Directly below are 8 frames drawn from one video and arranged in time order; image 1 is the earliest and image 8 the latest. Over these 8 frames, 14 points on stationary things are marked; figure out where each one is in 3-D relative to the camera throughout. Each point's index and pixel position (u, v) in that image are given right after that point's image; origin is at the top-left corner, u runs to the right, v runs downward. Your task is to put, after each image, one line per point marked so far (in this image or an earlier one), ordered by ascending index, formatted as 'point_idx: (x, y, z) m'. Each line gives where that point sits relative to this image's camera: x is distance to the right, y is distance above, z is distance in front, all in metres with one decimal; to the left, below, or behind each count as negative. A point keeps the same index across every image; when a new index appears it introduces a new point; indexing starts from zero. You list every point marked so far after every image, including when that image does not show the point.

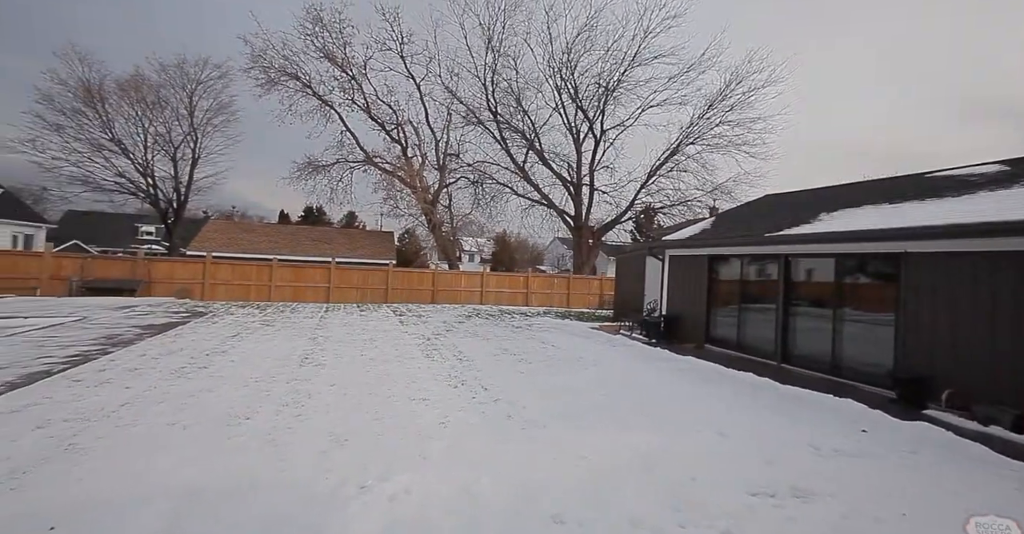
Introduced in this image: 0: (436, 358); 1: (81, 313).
0: (-1.2, -1.4, +6.8) m
1: (-9.6, -1.0, +9.2) m
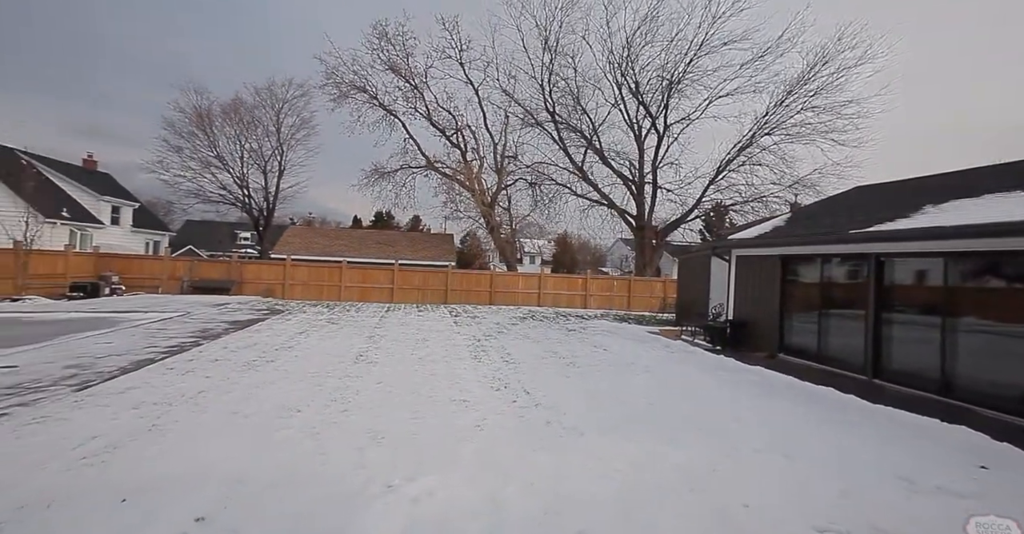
0: (-0.5, -1.5, +6.9) m
1: (-8.3, -1.1, +10.5) m
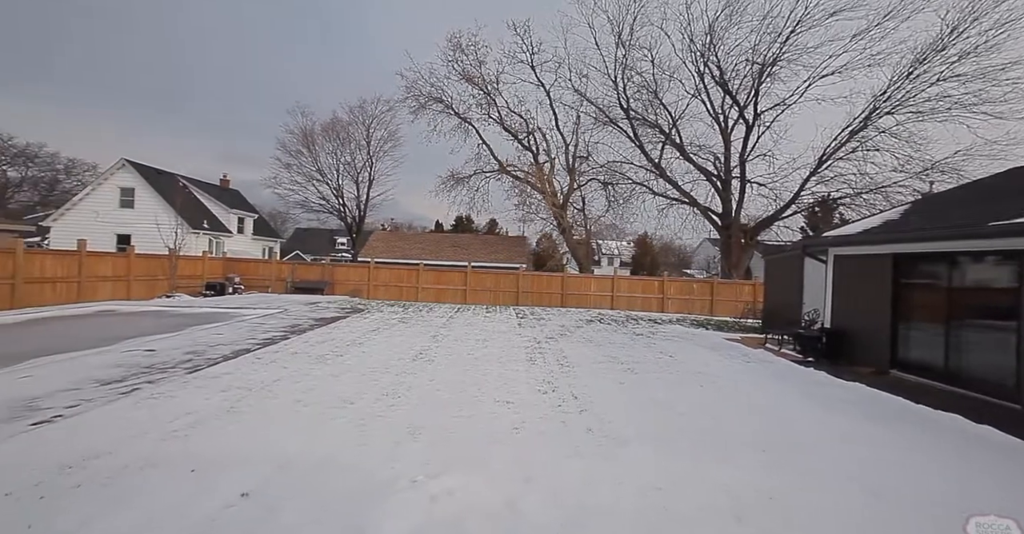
0: (+0.4, -1.5, +6.8) m
1: (-6.6, -1.1, +12.0) m
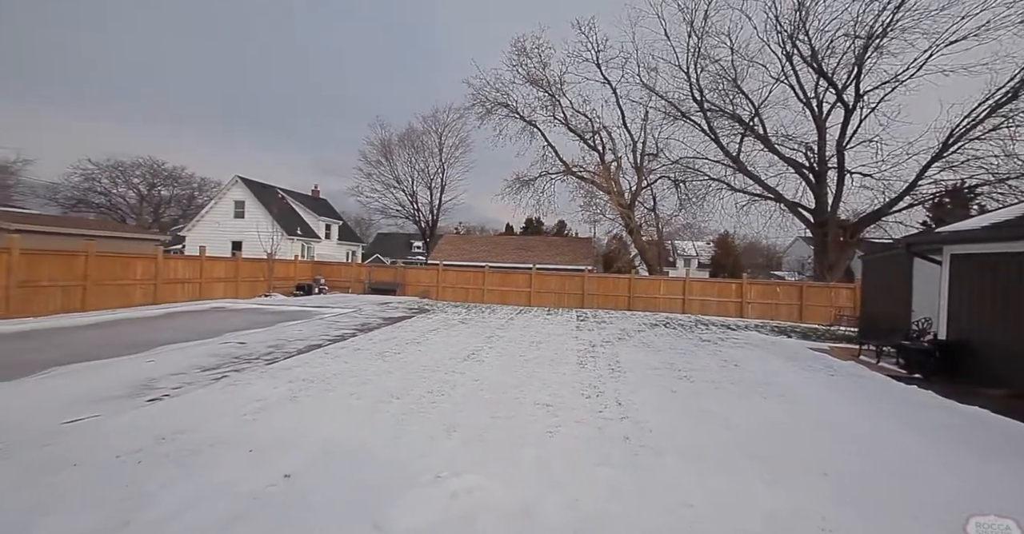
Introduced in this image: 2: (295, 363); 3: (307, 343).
0: (+1.2, -1.5, +6.6) m
1: (-4.8, -1.2, +13.0) m
2: (-3.3, -1.5, +6.3) m
3: (-3.7, -1.4, +7.7) m
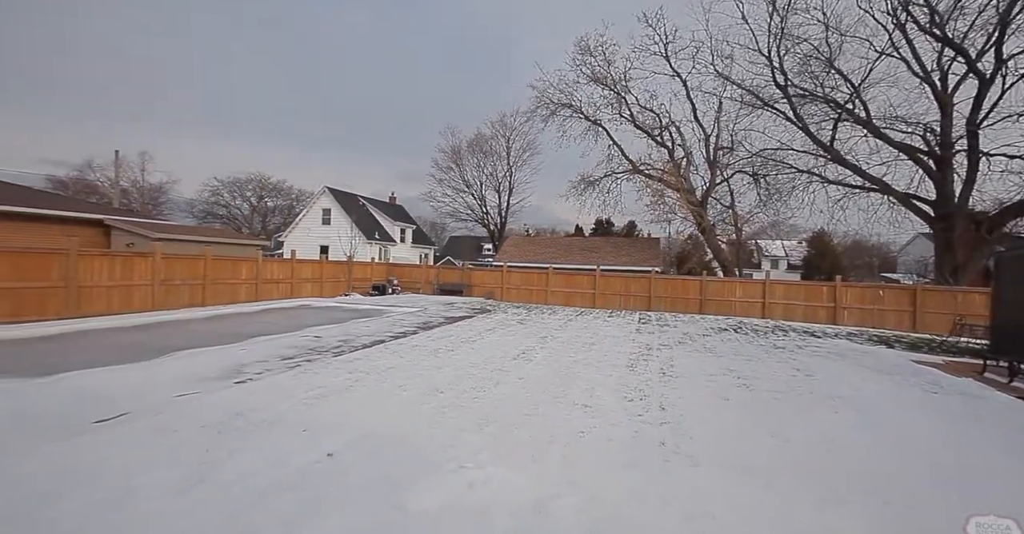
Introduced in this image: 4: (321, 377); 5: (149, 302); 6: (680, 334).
0: (+1.9, -1.5, +6.4) m
1: (-2.9, -1.2, +13.7) m
2: (-2.6, -1.5, +6.9) m
3: (-2.8, -1.4, +8.3) m
4: (-2.7, -1.5, +5.9) m
5: (-10.6, -1.0, +12.3) m
6: (+3.6, -1.5, +9.2) m
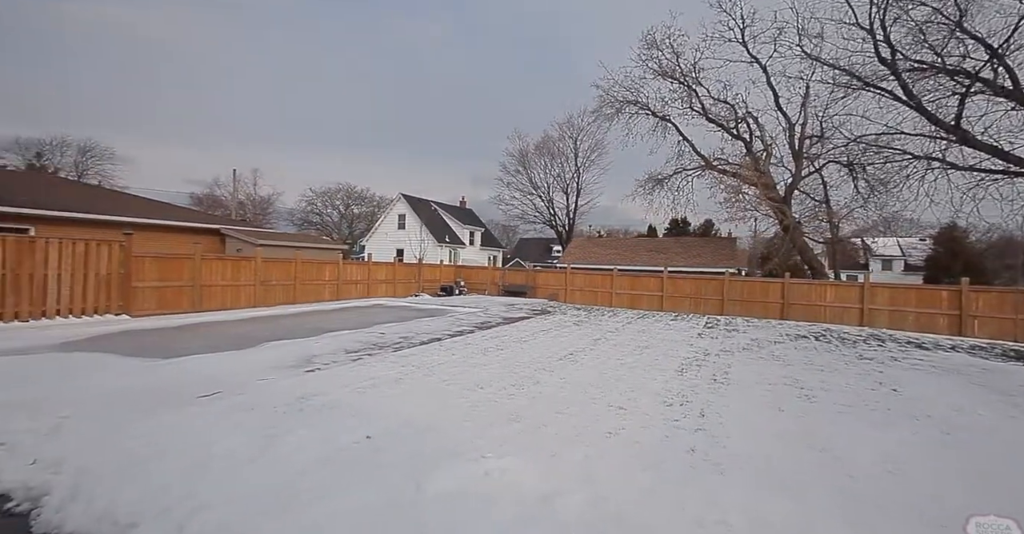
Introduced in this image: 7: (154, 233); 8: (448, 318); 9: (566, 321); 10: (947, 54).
0: (+2.5, -1.5, +6.1) m
1: (-0.8, -1.3, +14.1) m
2: (-1.8, -1.5, +7.4) m
3: (-1.7, -1.4, +8.8) m
4: (-2.0, -1.5, +6.4) m
5: (-8.6, -1.1, +14.2) m
6: (+4.7, -1.5, +8.6) m
7: (-13.5, +1.3, +16.1) m
8: (-1.7, -1.3, +11.3) m
9: (+1.3, -1.3, +10.7) m
10: (+15.2, +7.3, +15.5) m
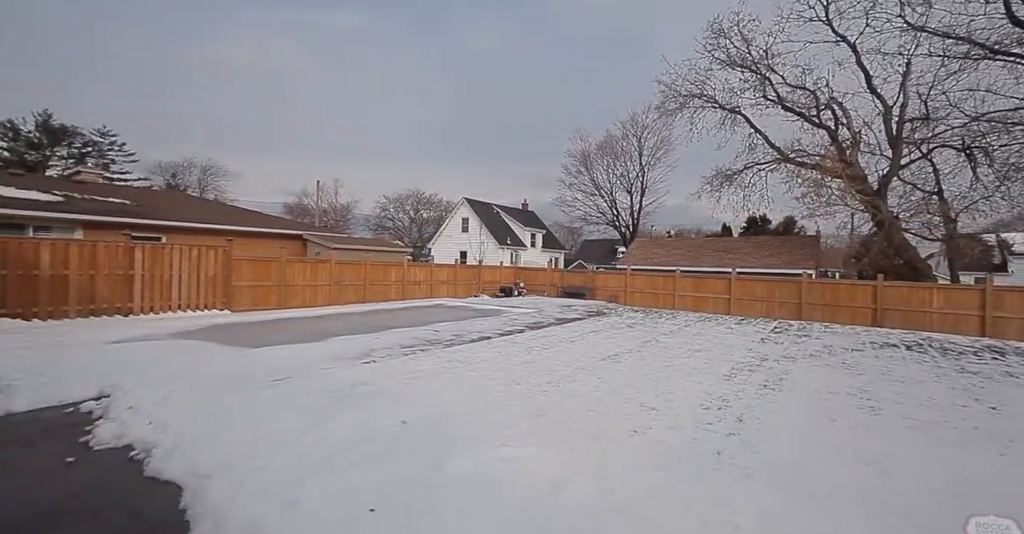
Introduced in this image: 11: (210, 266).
0: (+3.1, -1.5, +5.8) m
1: (+1.1, -1.3, +14.2) m
2: (-1.0, -1.5, +7.8) m
3: (-0.6, -1.4, +9.2) m
4: (-1.4, -1.5, +6.9) m
5: (-6.6, -1.1, +15.6) m
6: (+5.7, -1.5, +7.8) m
7: (-11.1, +1.2, +18.4) m
8: (-0.2, -1.4, +11.6) m
9: (+2.7, -1.4, +10.5) m
10: (+17.1, +7.3, +13.0) m
11: (-8.7, 0.0, +12.3) m
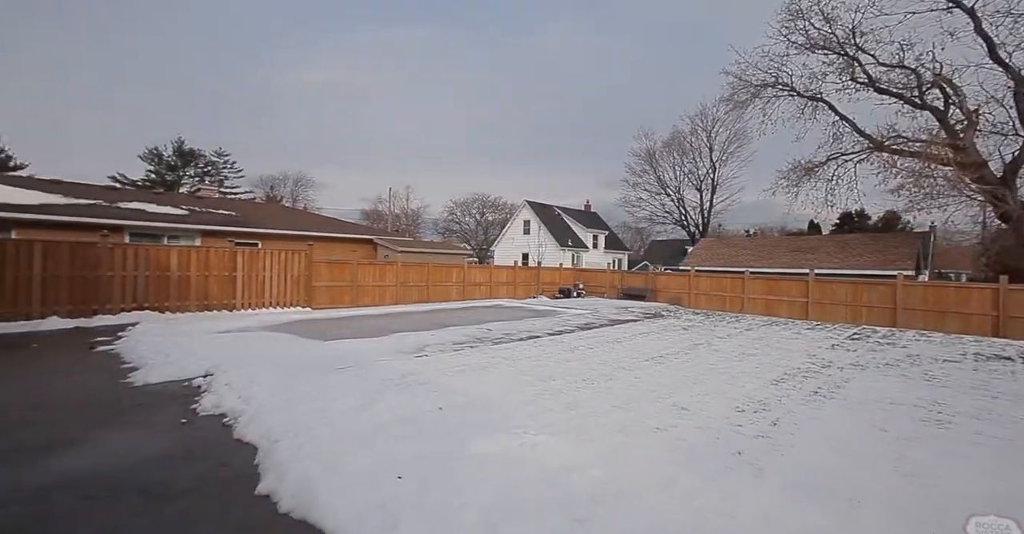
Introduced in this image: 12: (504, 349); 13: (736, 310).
0: (+3.5, -1.5, +5.4) m
1: (+3.0, -1.4, +14.1) m
2: (-0.1, -1.5, +8.0) m
3: (+0.4, -1.5, +9.4) m
4: (-0.7, -1.5, +7.2) m
5: (-4.3, -1.2, +16.7) m
6: (+6.4, -1.5, +7.0) m
7: (-8.3, +1.1, +20.2) m
8: (+1.3, -1.4, +11.7) m
9: (+3.9, -1.4, +10.1) m
10: (+18.6, +7.3, +10.2) m
11: (-7.0, 0.0, +13.8) m
12: (-0.1, -1.5, +7.8) m
13: (+9.8, -1.8, +17.2) m
